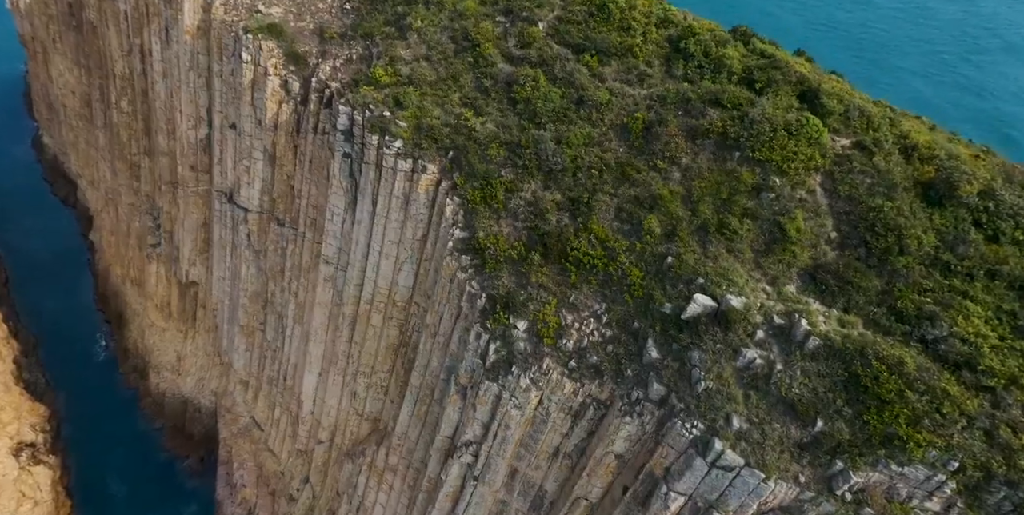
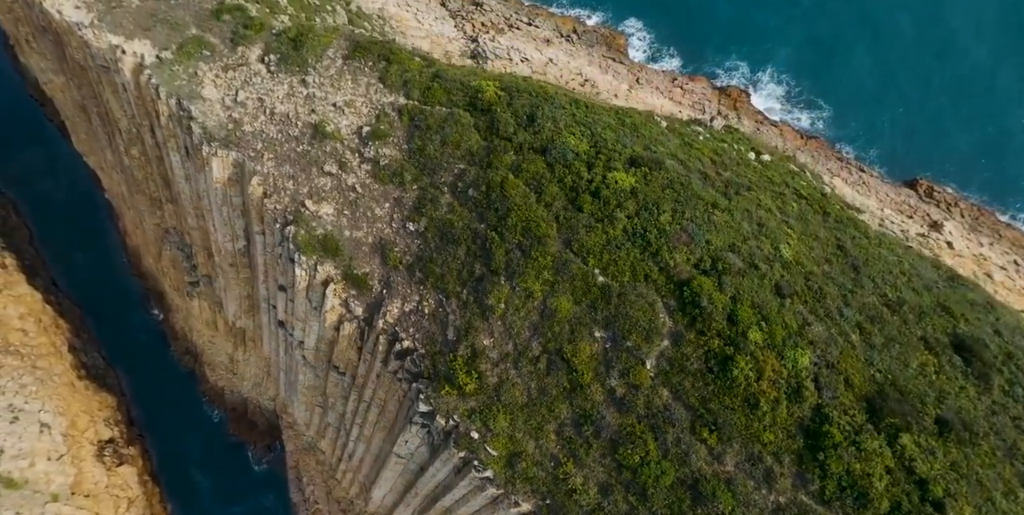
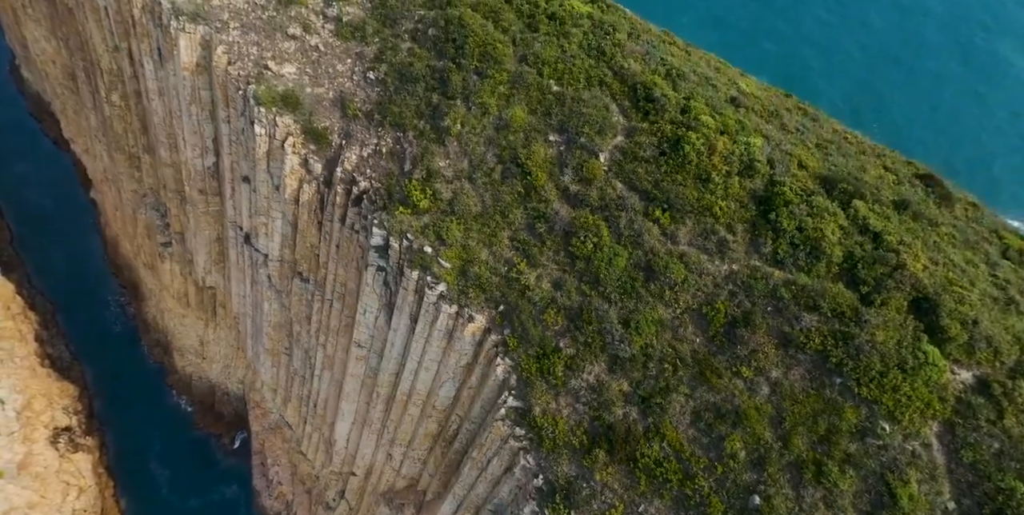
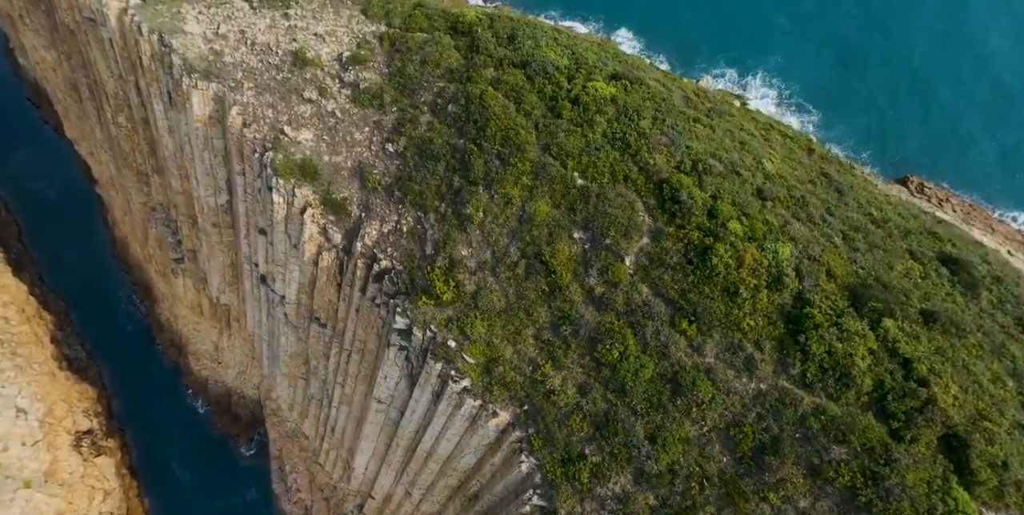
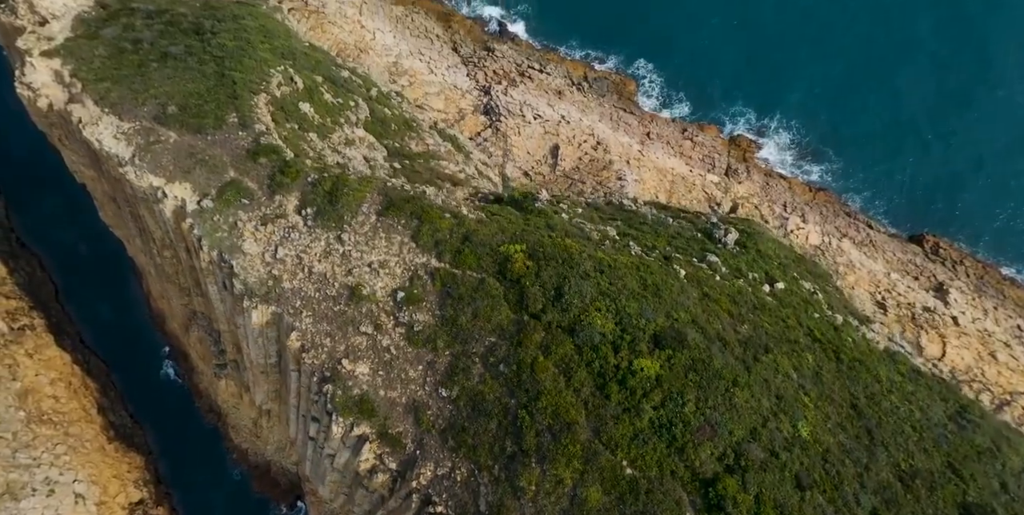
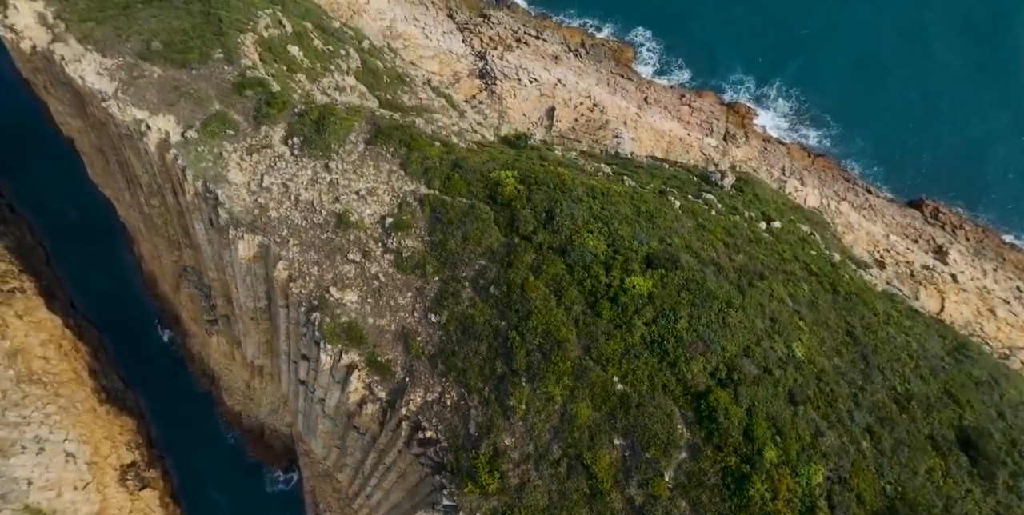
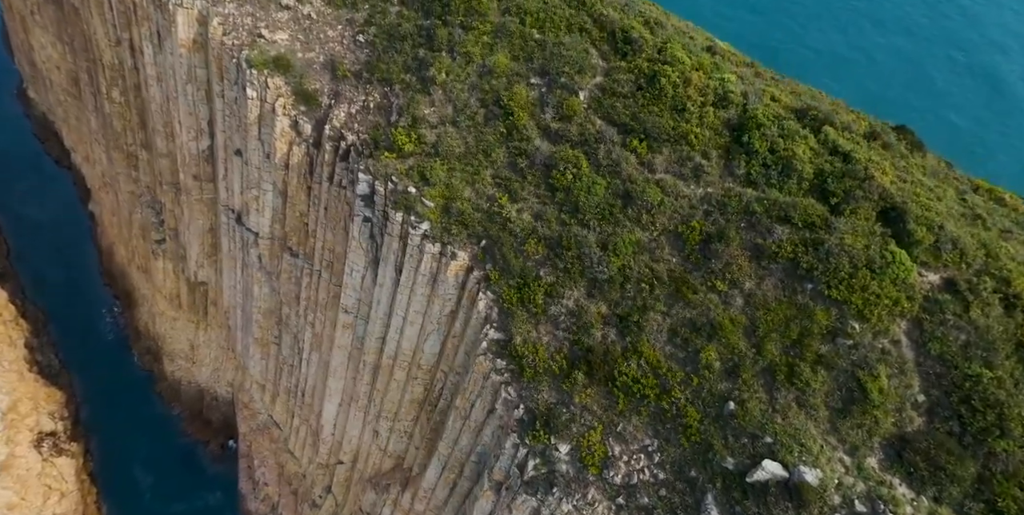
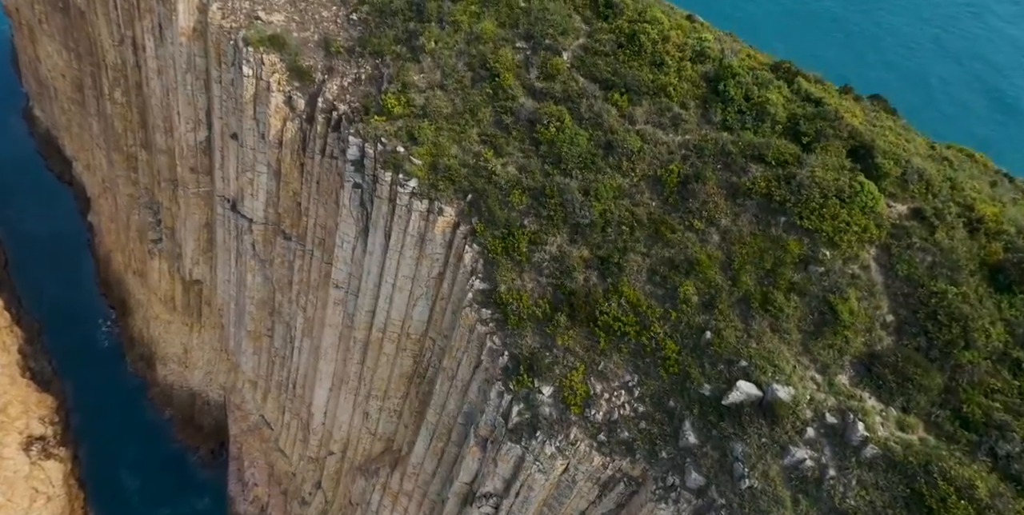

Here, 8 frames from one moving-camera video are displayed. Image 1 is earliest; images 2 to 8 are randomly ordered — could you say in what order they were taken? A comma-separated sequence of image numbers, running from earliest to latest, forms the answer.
8, 7, 3, 4, 2, 6, 5
